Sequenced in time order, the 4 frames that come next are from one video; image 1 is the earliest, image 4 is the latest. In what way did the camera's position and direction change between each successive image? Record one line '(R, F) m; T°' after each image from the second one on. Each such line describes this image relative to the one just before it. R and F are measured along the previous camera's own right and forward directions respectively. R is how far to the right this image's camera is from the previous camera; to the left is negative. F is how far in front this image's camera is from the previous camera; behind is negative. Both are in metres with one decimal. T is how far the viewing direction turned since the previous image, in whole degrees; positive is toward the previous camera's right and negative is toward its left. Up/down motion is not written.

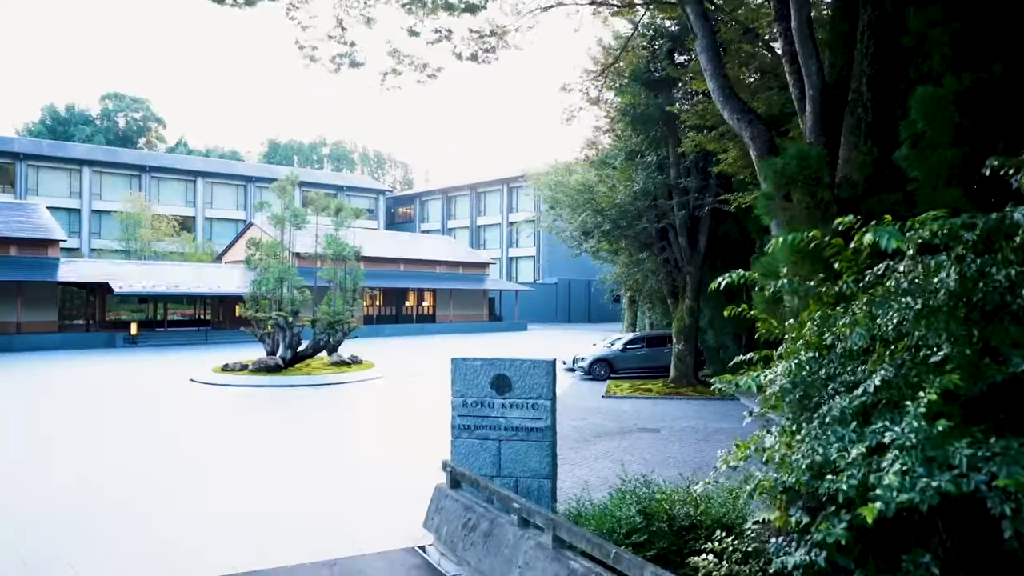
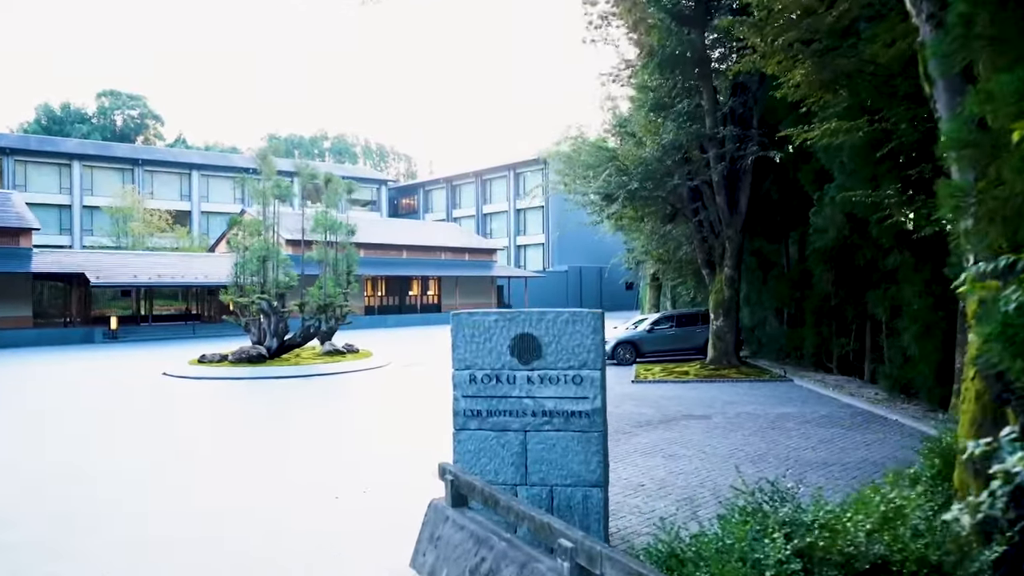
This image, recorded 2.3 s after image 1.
(-0.1, +2.3) m; -1°
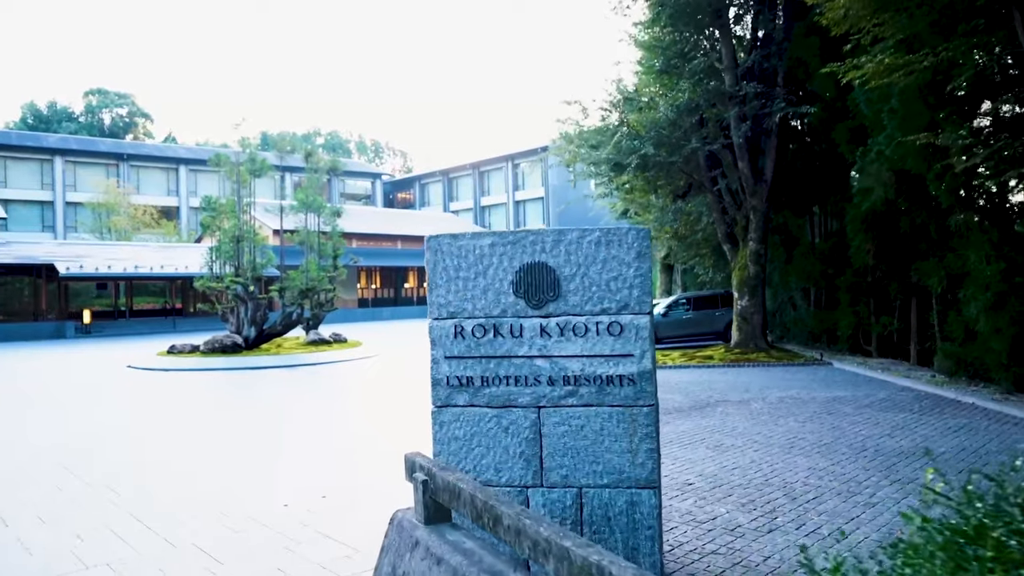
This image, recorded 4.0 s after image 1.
(0.0, +1.5) m; 0°
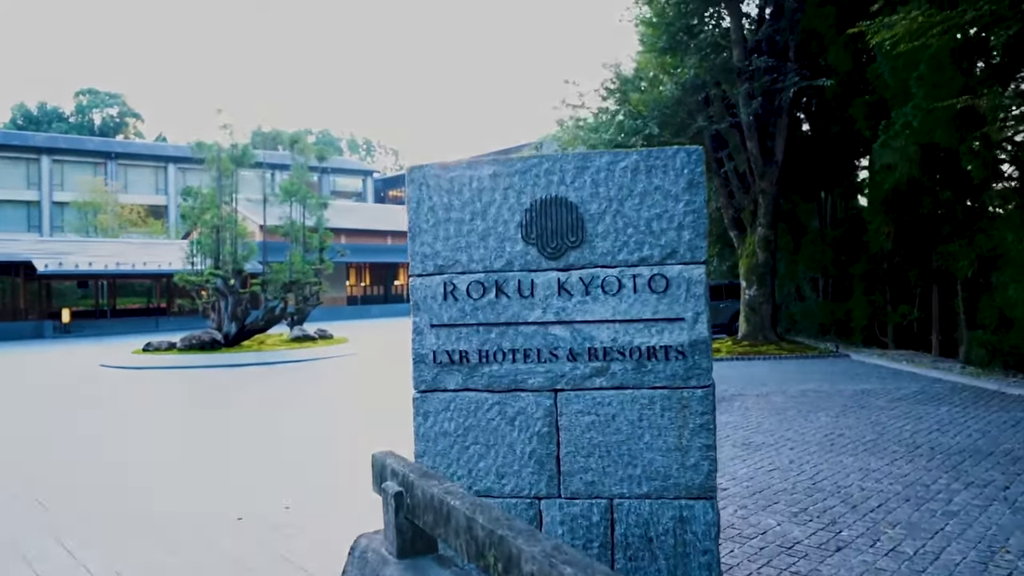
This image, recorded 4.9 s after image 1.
(0.0, +0.8) m; +1°
